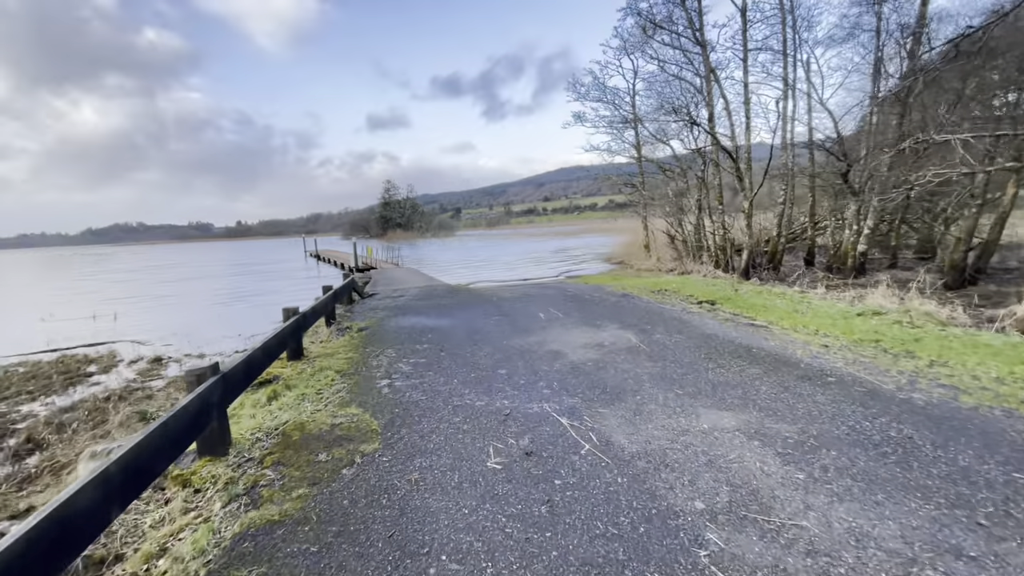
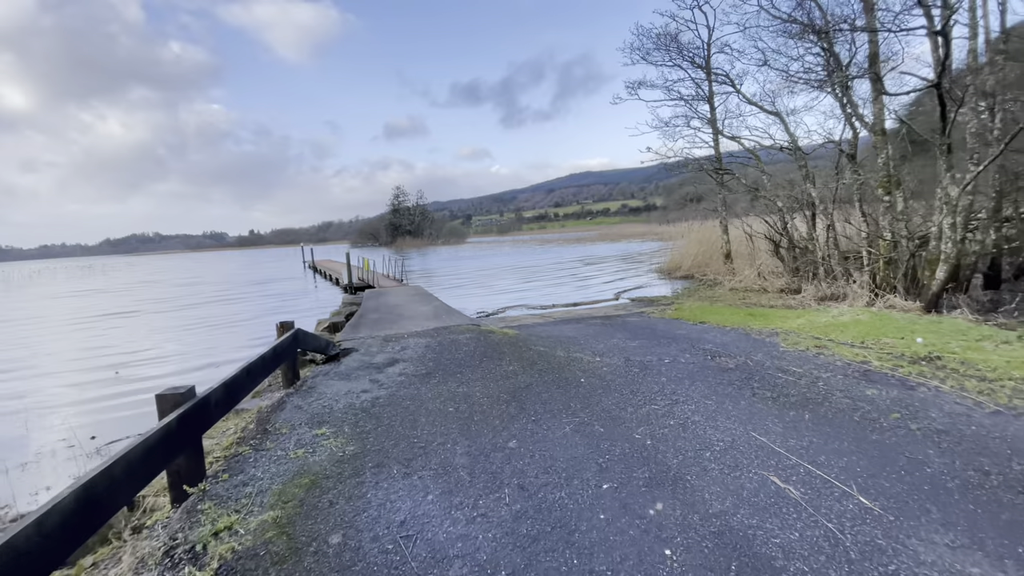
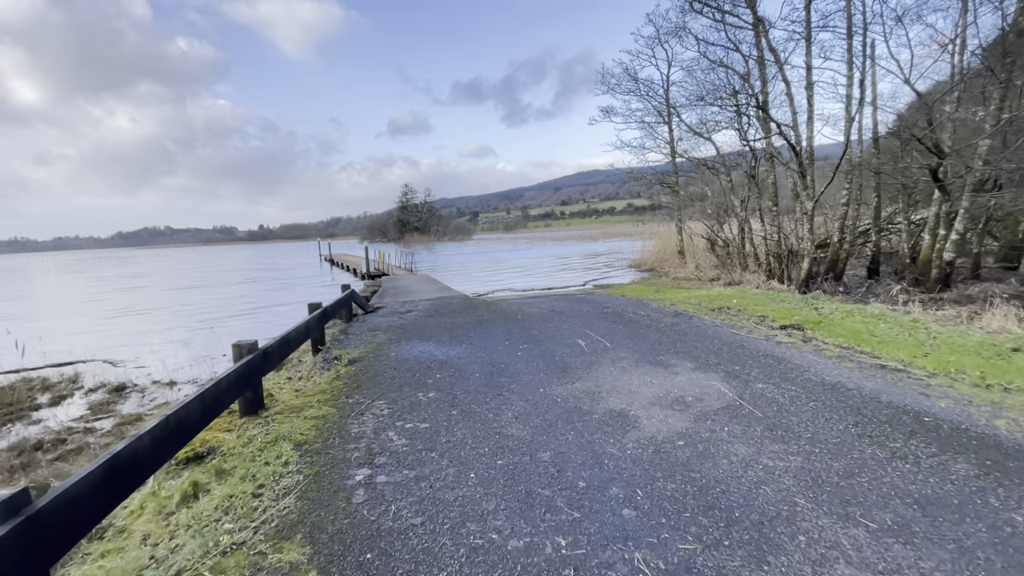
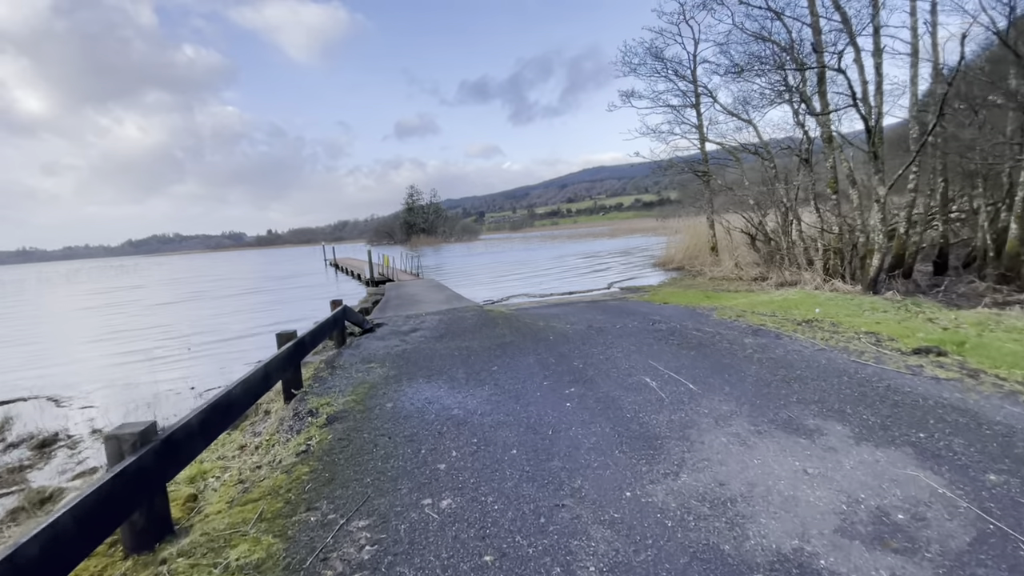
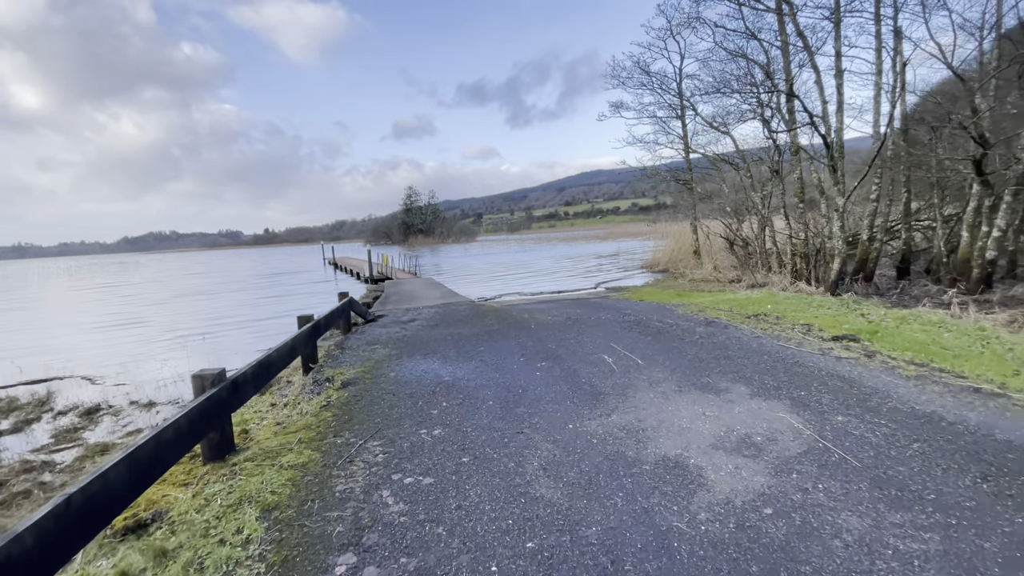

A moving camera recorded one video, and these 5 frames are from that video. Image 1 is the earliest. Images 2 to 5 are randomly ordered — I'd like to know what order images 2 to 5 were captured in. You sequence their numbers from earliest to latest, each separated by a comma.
3, 5, 4, 2
